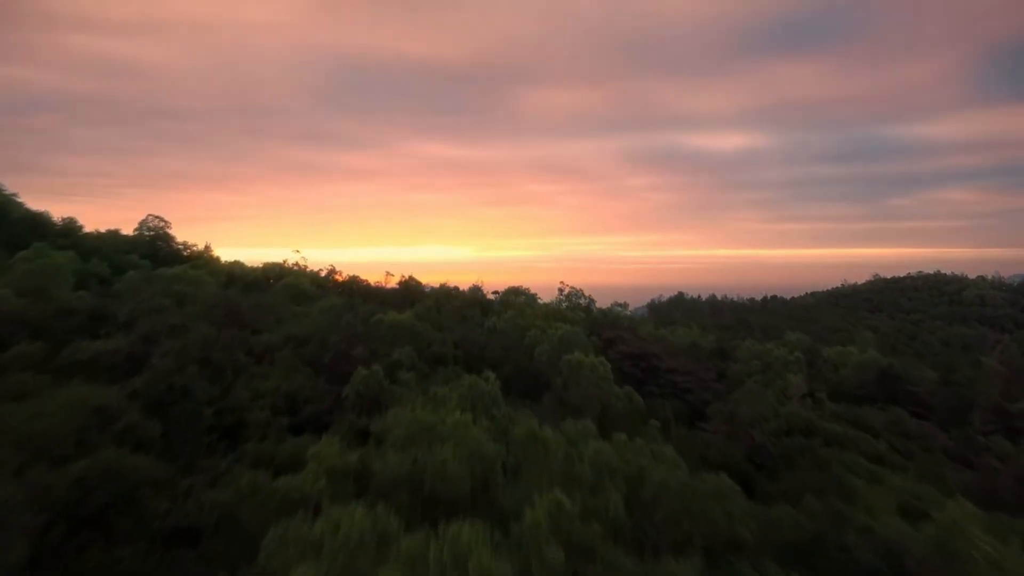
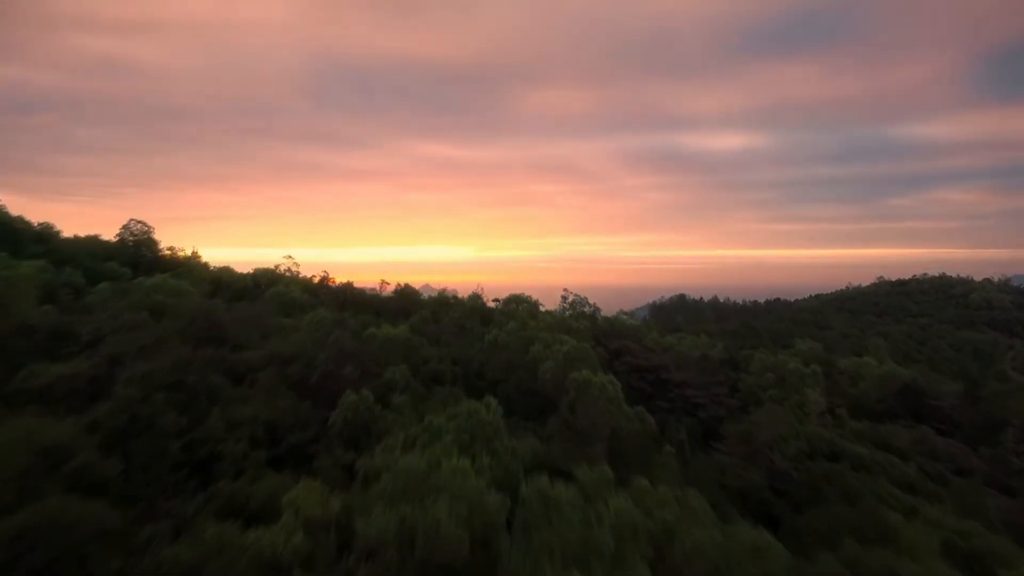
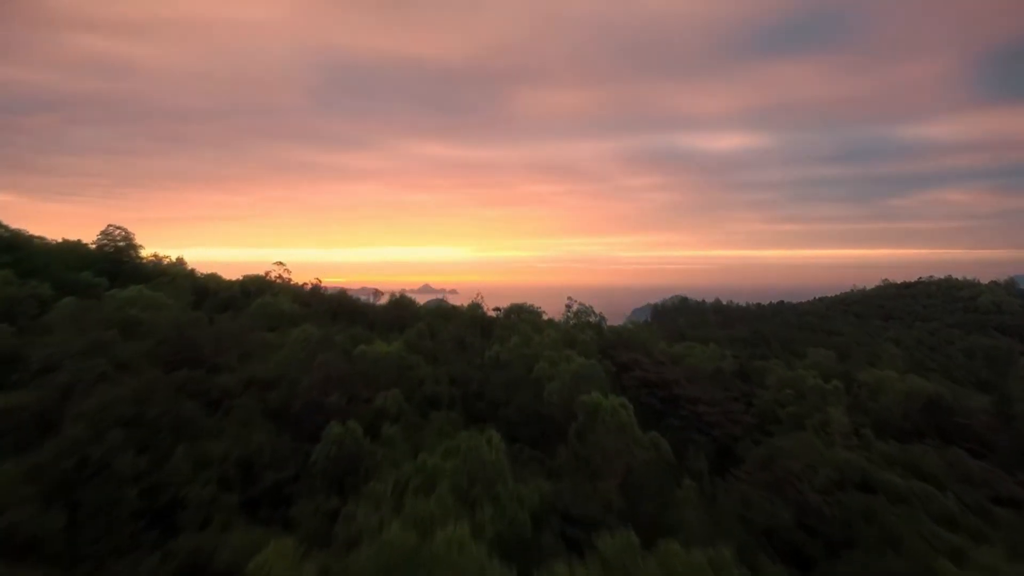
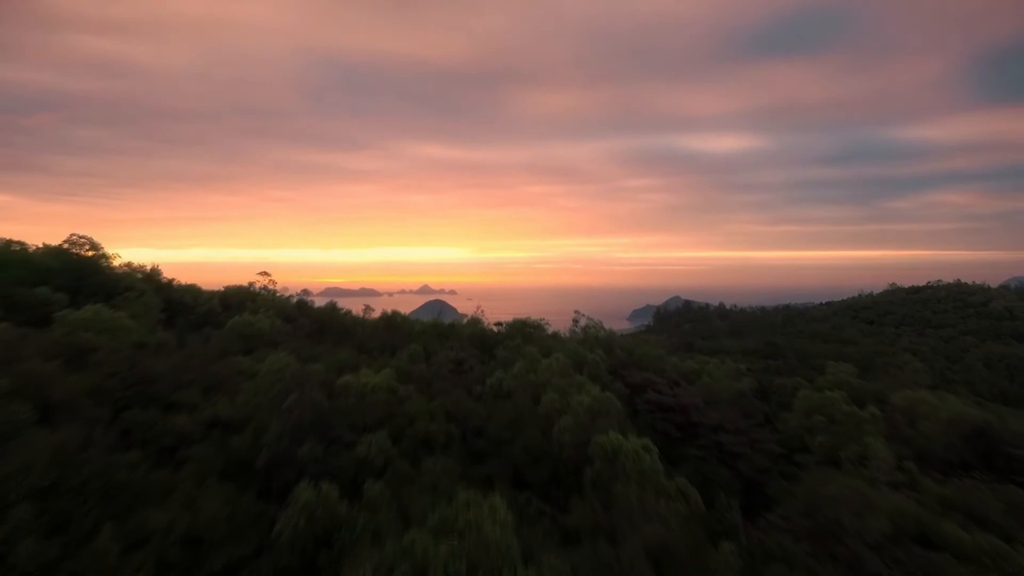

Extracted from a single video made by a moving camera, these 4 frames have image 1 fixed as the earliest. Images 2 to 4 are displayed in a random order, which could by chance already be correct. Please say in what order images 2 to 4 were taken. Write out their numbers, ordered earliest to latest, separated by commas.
2, 3, 4
